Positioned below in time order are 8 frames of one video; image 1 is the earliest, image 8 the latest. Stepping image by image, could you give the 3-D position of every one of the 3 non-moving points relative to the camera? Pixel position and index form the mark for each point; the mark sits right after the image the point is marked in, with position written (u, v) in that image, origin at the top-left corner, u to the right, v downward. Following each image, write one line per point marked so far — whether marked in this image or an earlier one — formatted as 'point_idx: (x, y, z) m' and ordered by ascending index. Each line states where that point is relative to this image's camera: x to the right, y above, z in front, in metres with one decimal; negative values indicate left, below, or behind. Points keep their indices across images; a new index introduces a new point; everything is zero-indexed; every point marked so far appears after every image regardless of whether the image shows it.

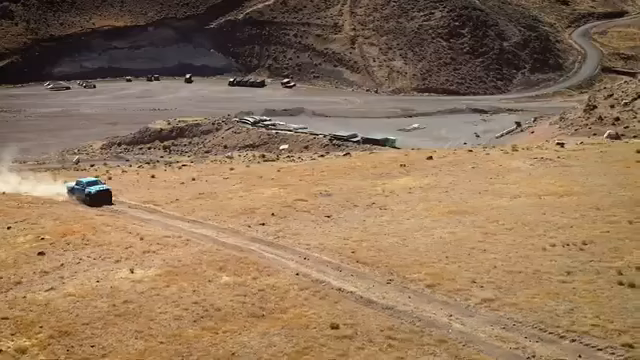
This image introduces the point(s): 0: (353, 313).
0: (+0.7, -2.7, +19.1) m
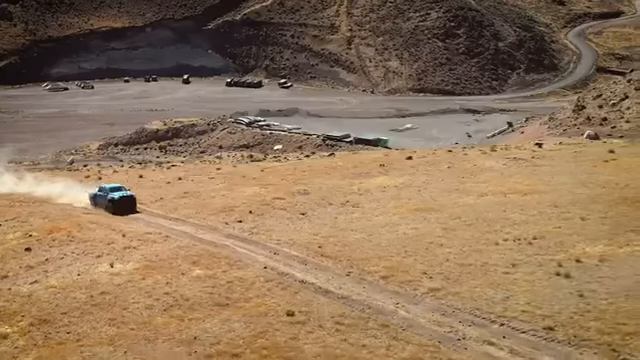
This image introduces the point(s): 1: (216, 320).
0: (-0.3, -2.7, +20.6) m
1: (-2.2, -2.9, +19.6) m
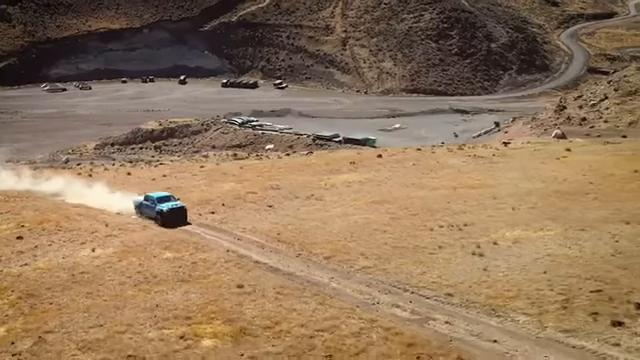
0: (-1.6, -2.5, +23.9) m
1: (-3.5, -2.7, +22.9) m
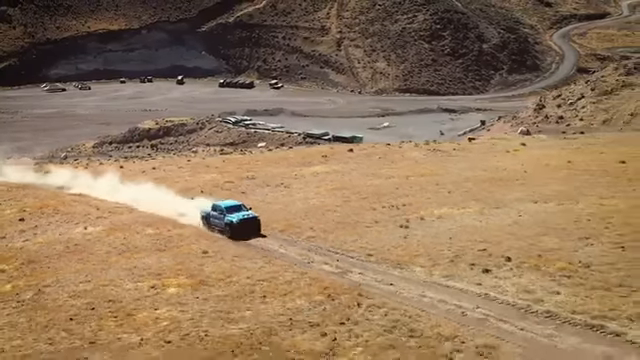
0: (-3.1, -2.0, +28.7) m
1: (-5.0, -2.3, +27.7) m
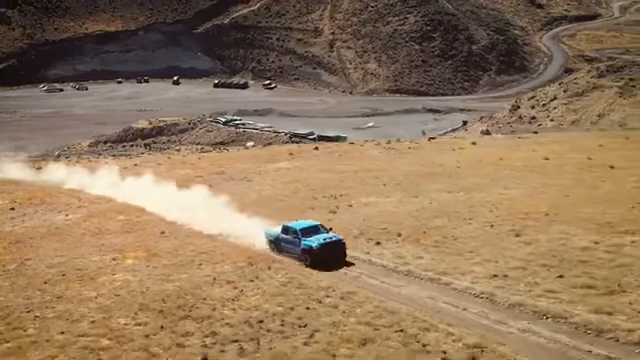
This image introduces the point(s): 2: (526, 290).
0: (-5.2, -1.8, +33.9) m
1: (-7.1, -2.0, +32.9) m
2: (+4.4, -2.3, +19.6) m
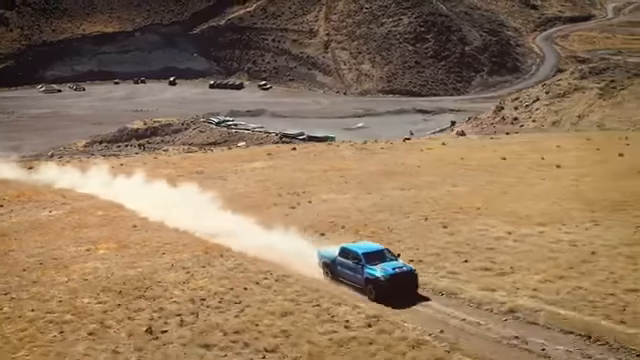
0: (-6.8, -1.7, +37.0) m
1: (-8.7, -1.9, +35.9) m
2: (+2.8, -2.3, +22.6) m
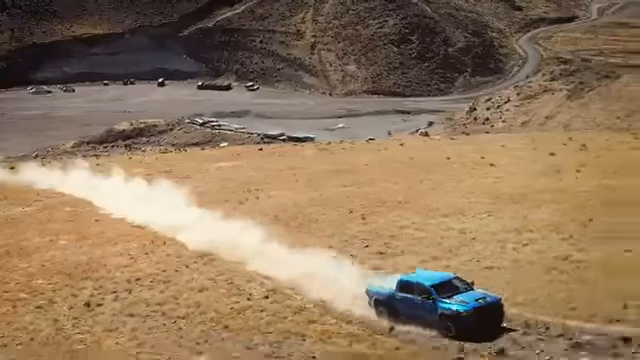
0: (-9.1, -1.6, +40.6) m
1: (-11.1, -1.9, +39.6) m
2: (+0.5, -2.2, +26.3) m
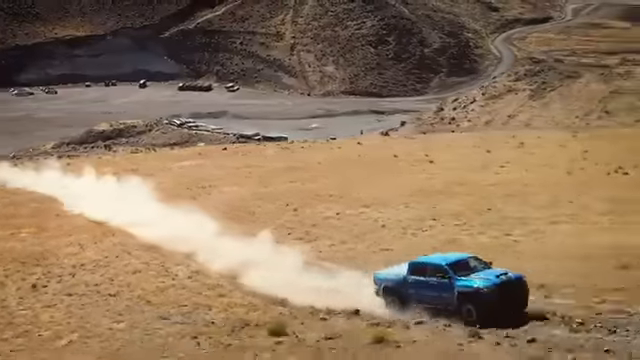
0: (-11.7, -1.5, +43.5) m
1: (-13.6, -1.8, +42.4) m
2: (-1.8, -2.0, +29.3) m
